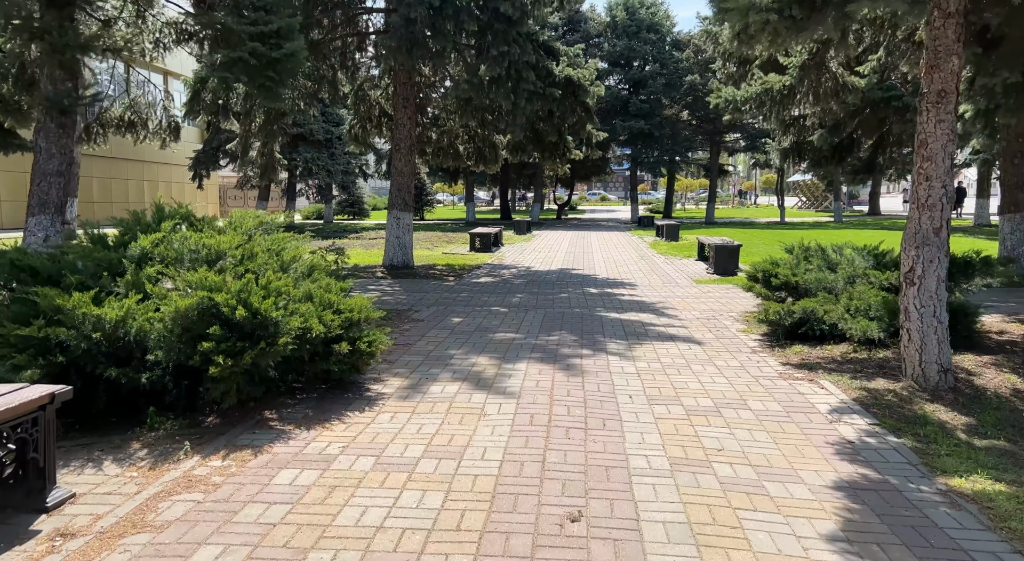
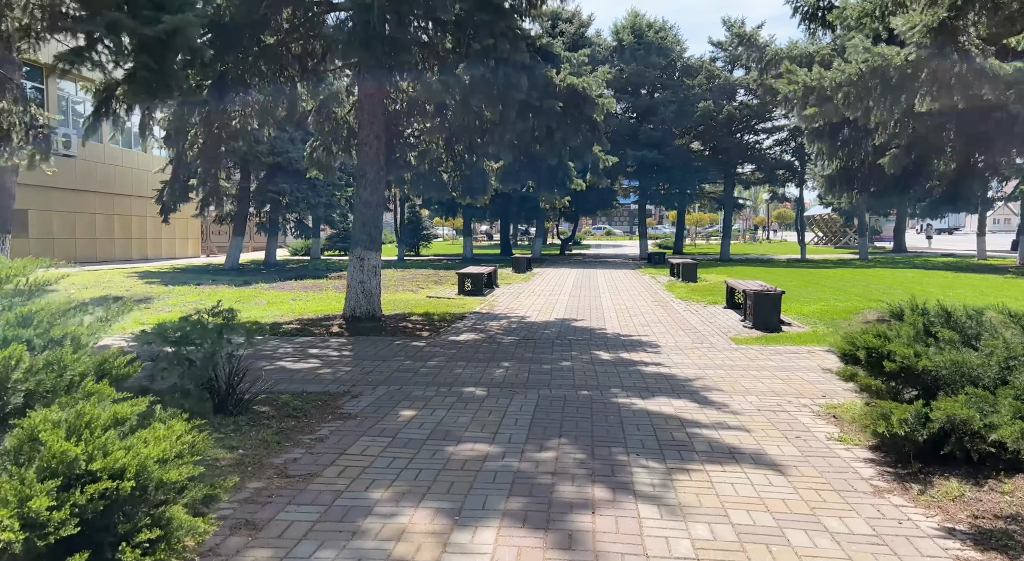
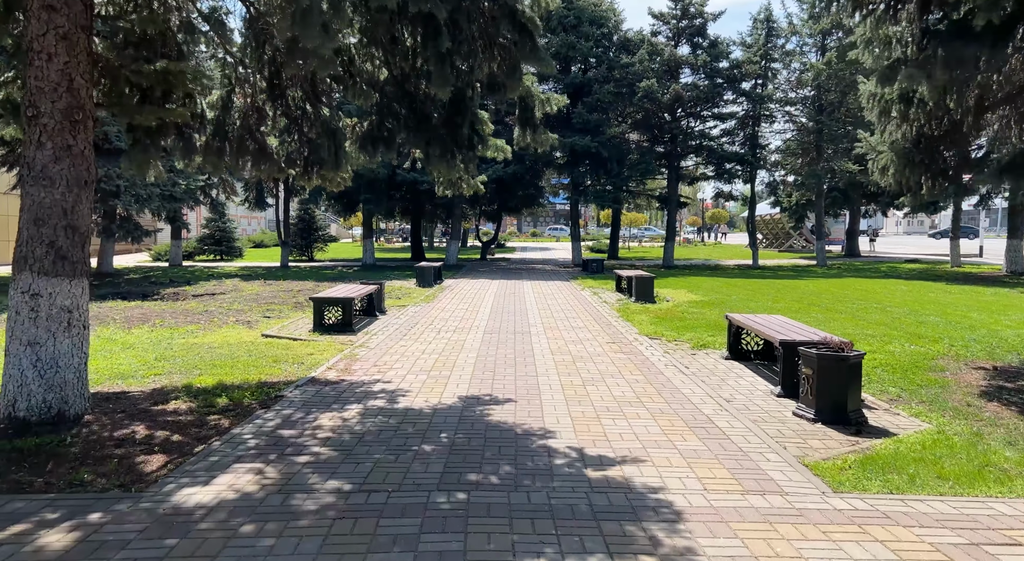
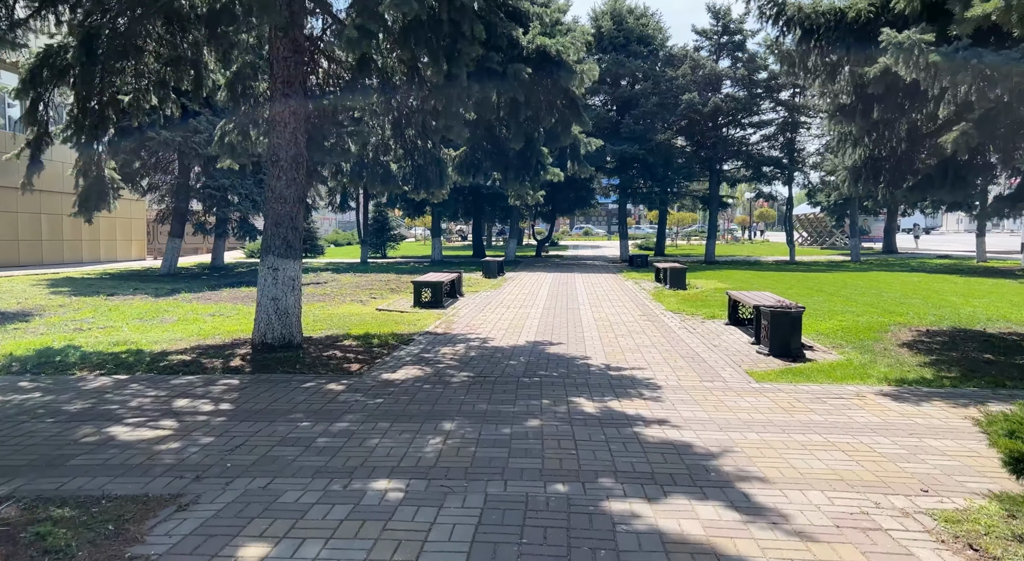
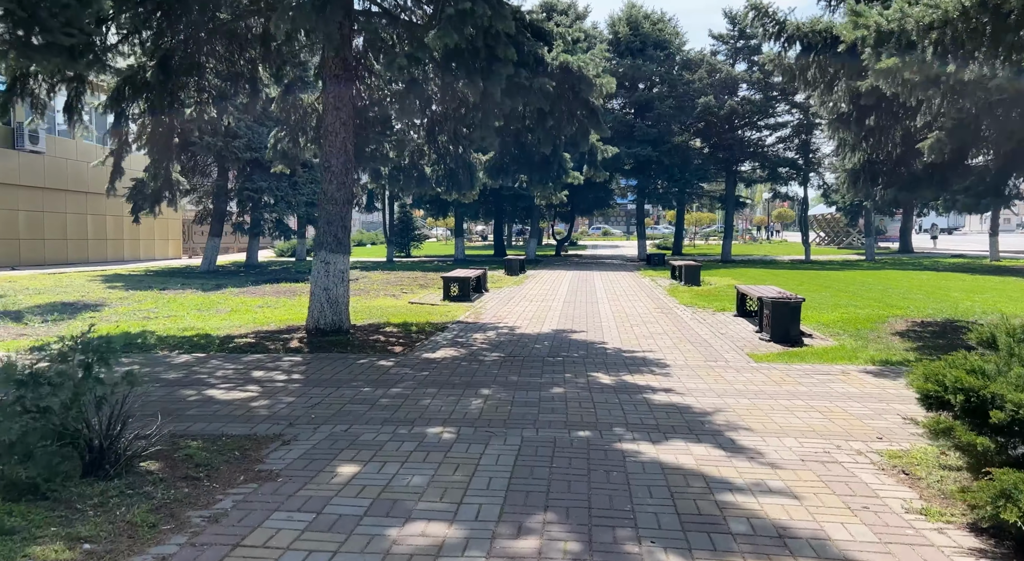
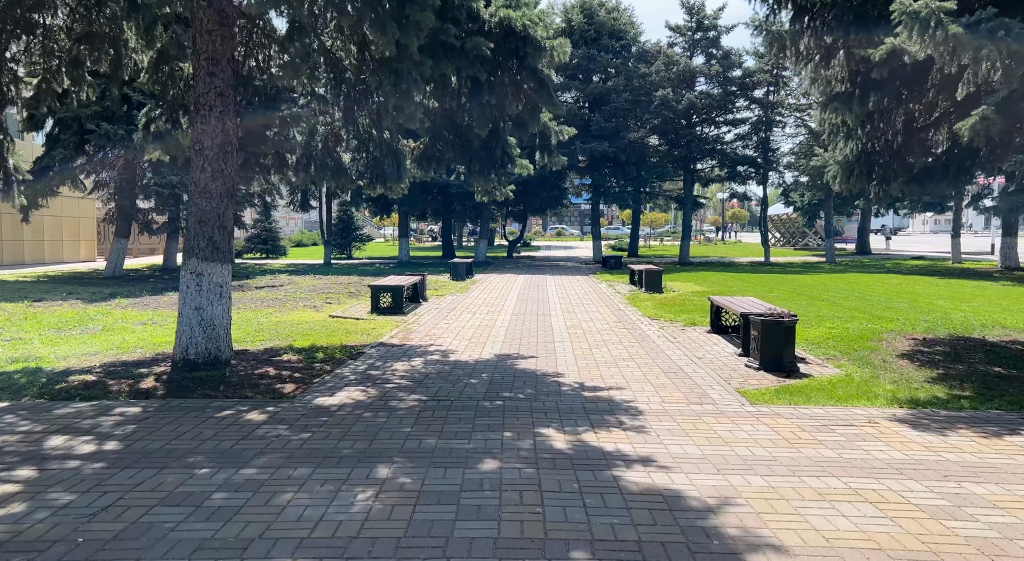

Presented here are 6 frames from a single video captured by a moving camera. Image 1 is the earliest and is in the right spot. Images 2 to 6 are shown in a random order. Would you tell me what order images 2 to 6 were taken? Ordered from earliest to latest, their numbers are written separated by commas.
2, 5, 4, 6, 3
